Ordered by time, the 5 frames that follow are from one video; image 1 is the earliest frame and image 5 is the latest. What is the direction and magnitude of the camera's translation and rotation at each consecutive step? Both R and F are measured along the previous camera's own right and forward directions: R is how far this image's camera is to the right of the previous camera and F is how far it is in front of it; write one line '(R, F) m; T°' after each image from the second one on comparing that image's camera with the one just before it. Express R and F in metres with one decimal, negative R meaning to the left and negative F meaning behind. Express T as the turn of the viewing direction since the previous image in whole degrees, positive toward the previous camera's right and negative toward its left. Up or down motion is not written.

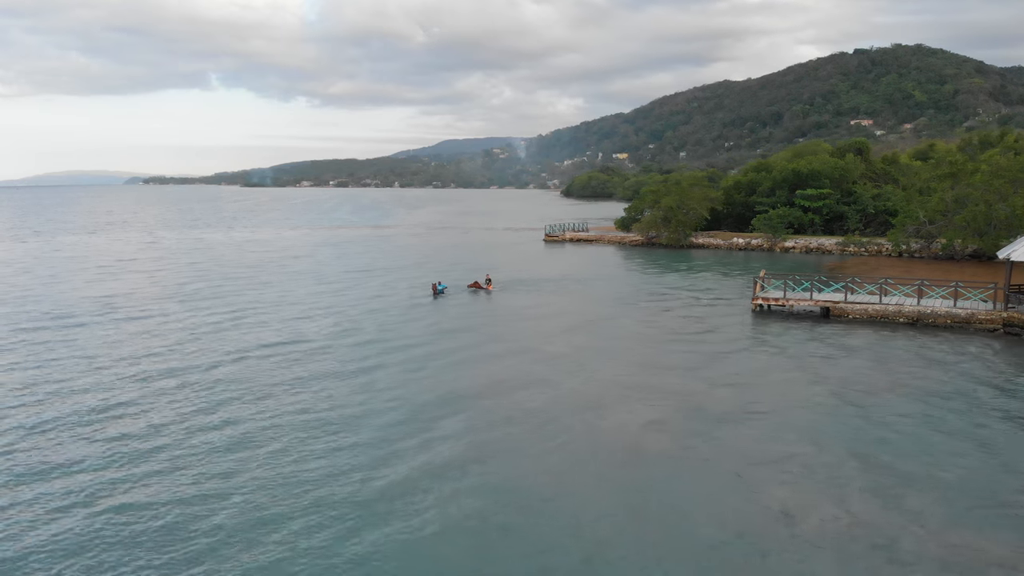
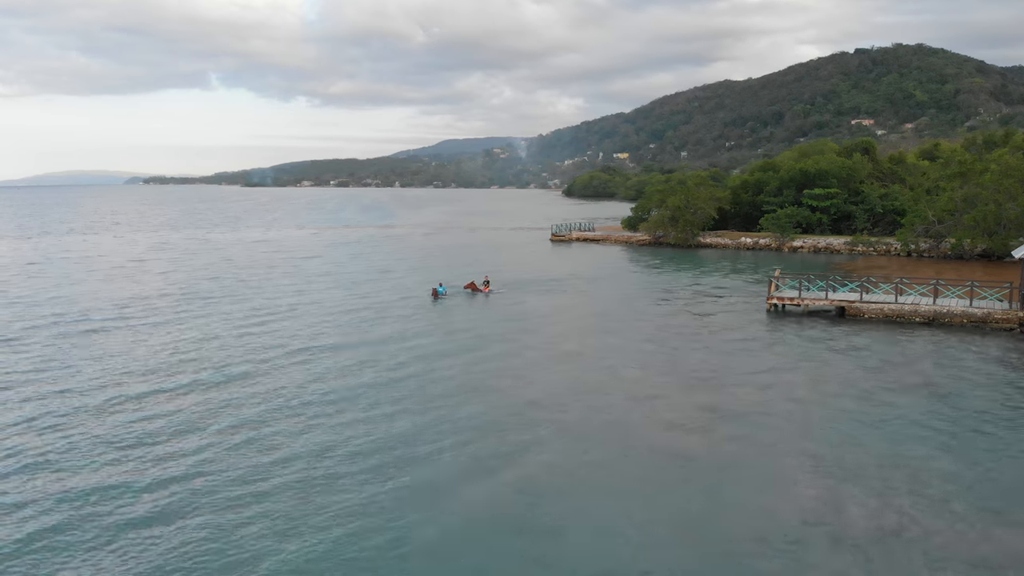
(-0.7, 0.0) m; 0°
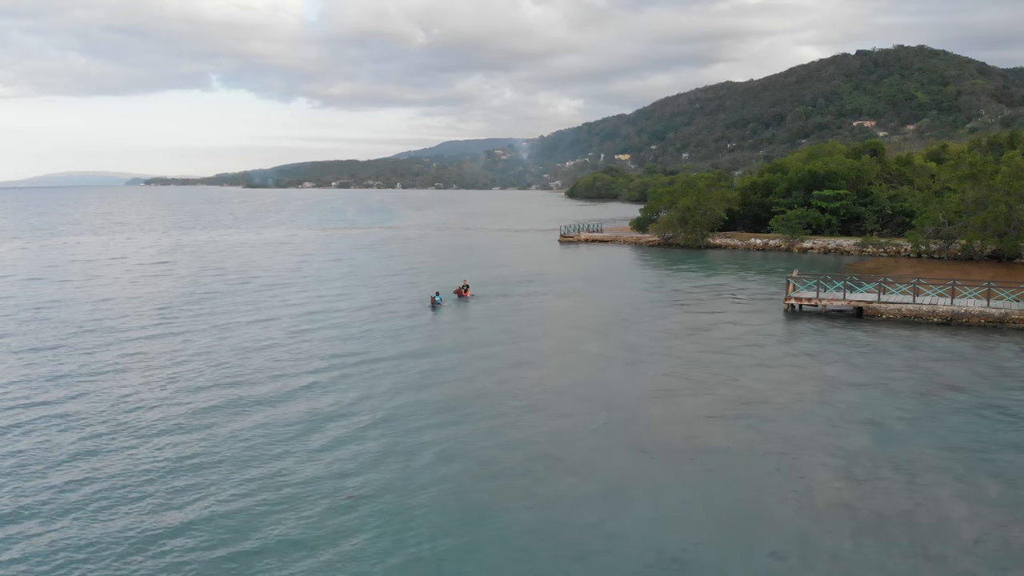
(-0.9, -0.2) m; 0°
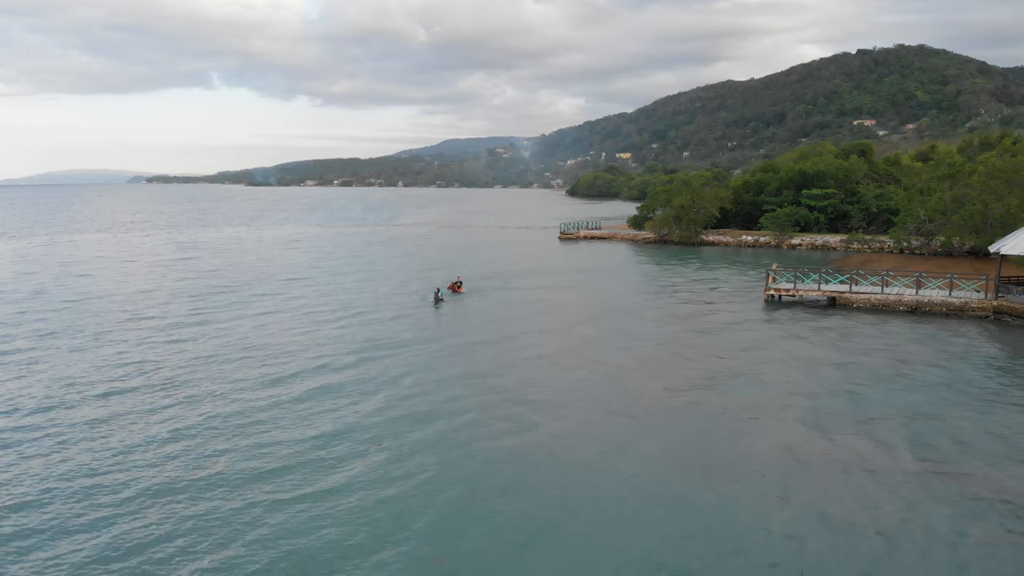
(0.0, -2.6) m; 0°
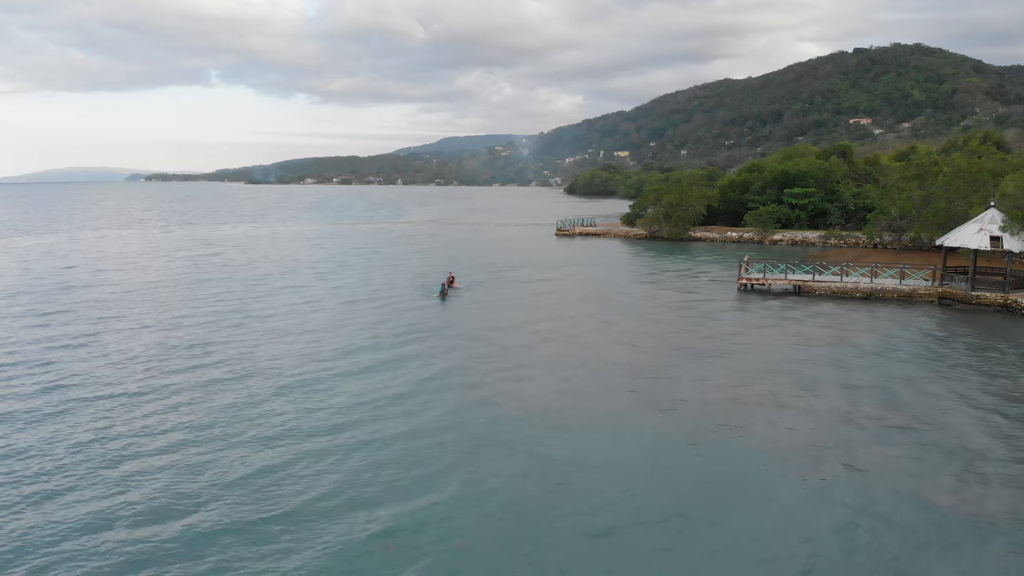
(0.0, -3.7) m; 0°
